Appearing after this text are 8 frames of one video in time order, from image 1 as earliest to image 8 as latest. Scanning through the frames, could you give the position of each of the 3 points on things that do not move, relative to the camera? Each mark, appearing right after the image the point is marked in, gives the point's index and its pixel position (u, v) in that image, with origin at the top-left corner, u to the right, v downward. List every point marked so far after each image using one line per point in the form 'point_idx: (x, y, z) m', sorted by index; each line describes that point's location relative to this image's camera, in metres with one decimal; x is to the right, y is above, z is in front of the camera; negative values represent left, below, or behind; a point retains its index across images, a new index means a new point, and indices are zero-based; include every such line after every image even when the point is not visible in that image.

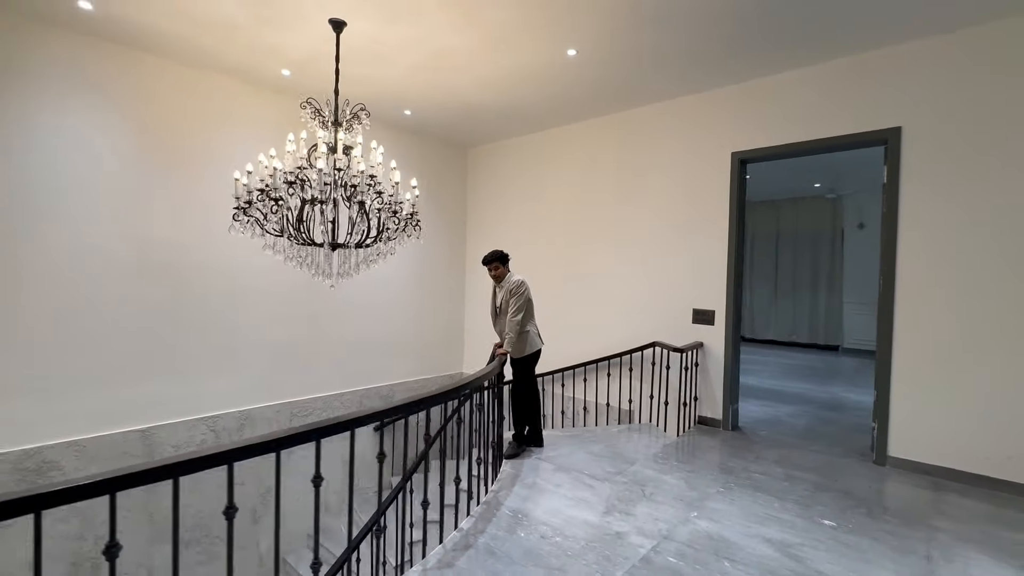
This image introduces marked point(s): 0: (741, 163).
0: (+2.1, +1.2, +4.5) m
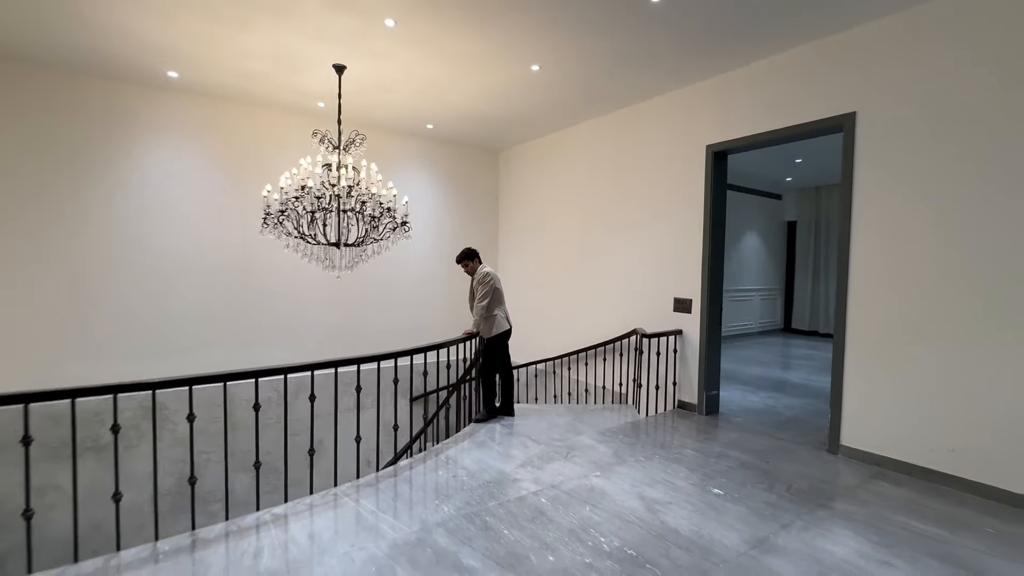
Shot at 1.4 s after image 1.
0: (+2.0, +1.3, +4.6) m
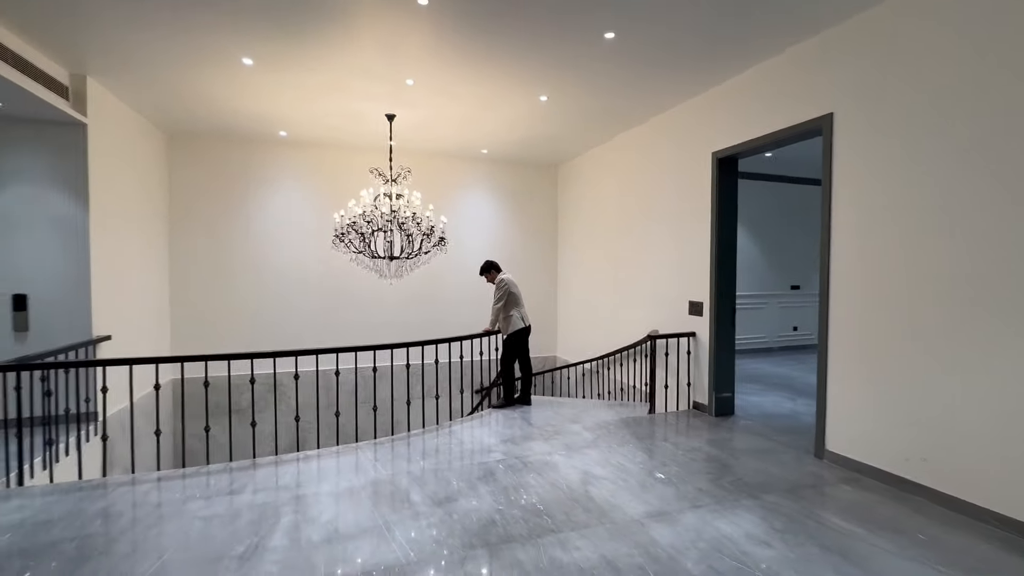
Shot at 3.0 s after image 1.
0: (+2.1, +1.3, +4.7) m
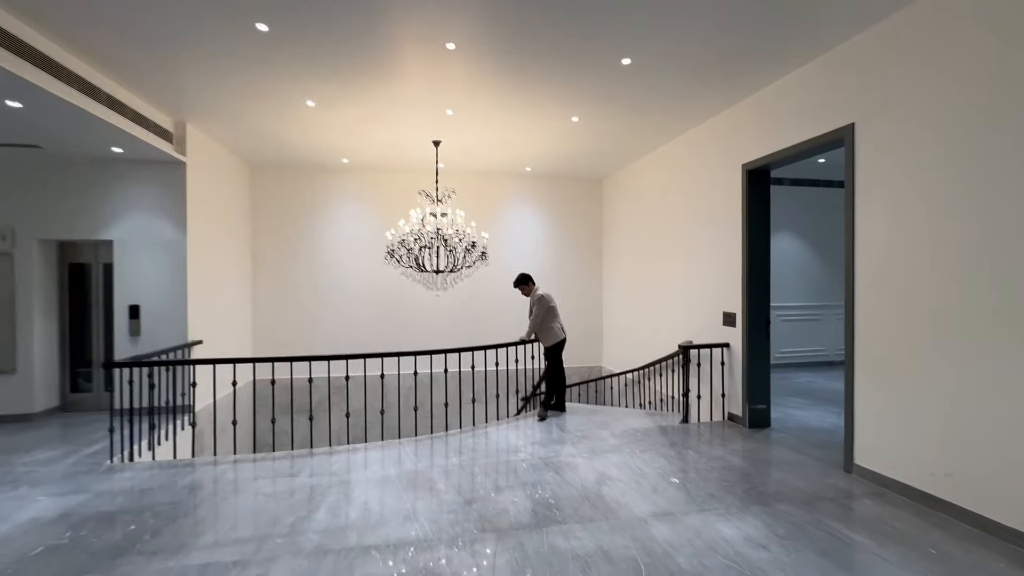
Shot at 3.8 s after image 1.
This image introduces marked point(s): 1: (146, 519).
0: (+2.4, +1.2, +4.7) m
1: (-2.3, -1.4, +2.9) m
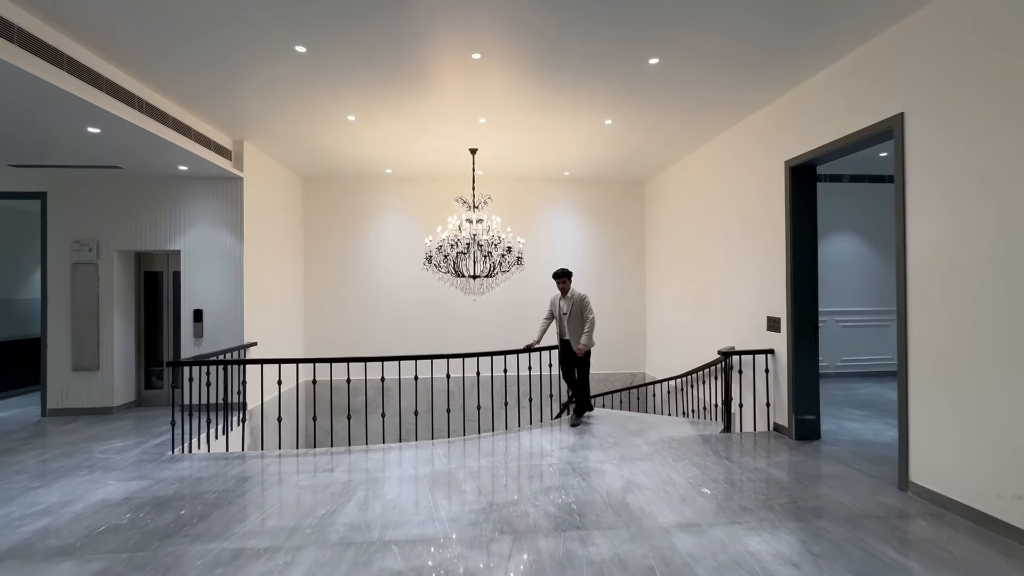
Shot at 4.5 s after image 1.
0: (+2.7, +1.1, +4.5) m
1: (-2.1, -1.5, +3.2) m
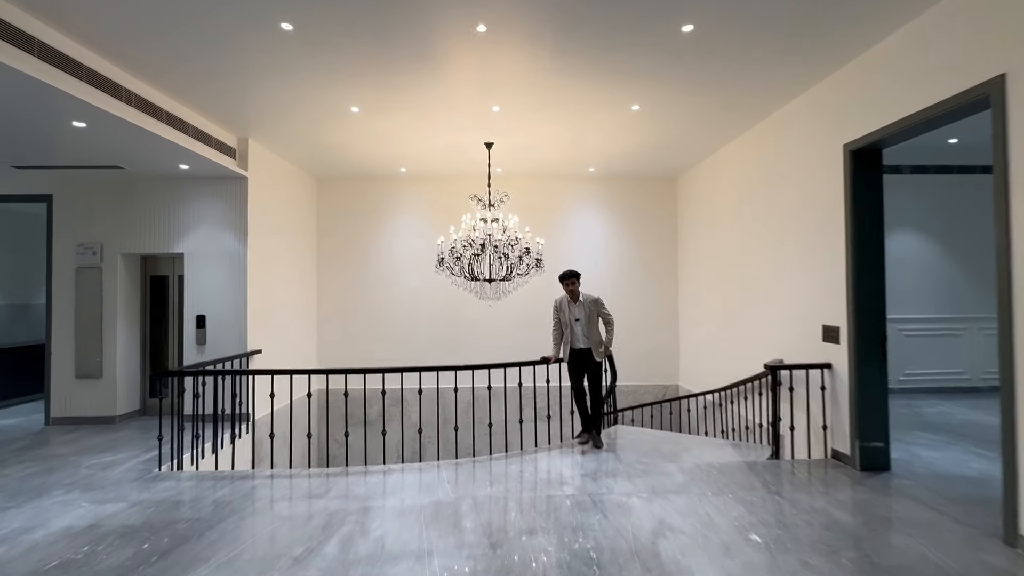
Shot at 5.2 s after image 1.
0: (+2.8, +1.1, +3.9) m
1: (-2.1, -1.5, +2.8) m
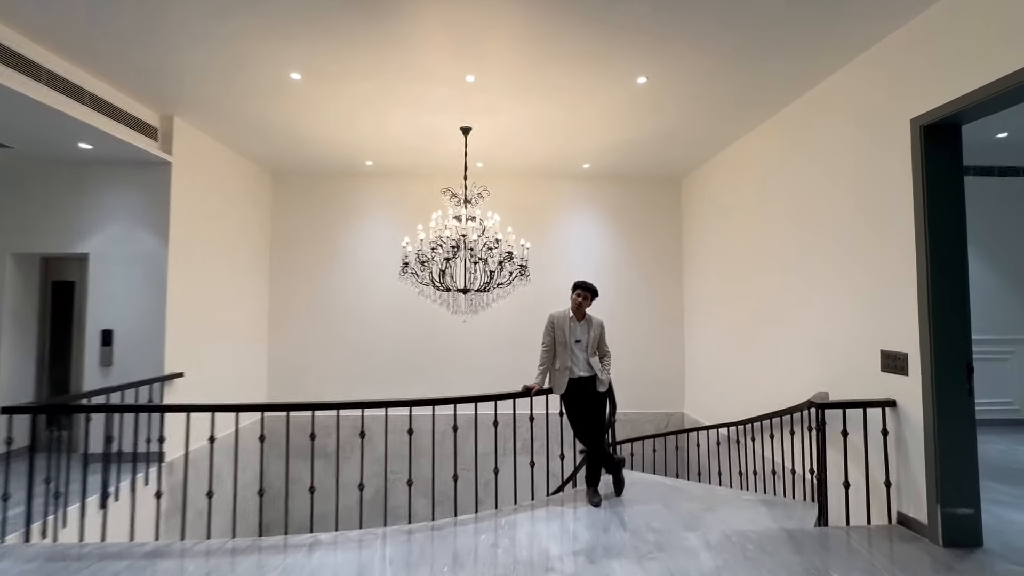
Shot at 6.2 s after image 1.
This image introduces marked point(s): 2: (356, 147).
0: (+2.7, +1.0, +3.0) m
1: (-2.3, -1.5, +1.8) m
2: (-1.8, +1.7, +5.5) m
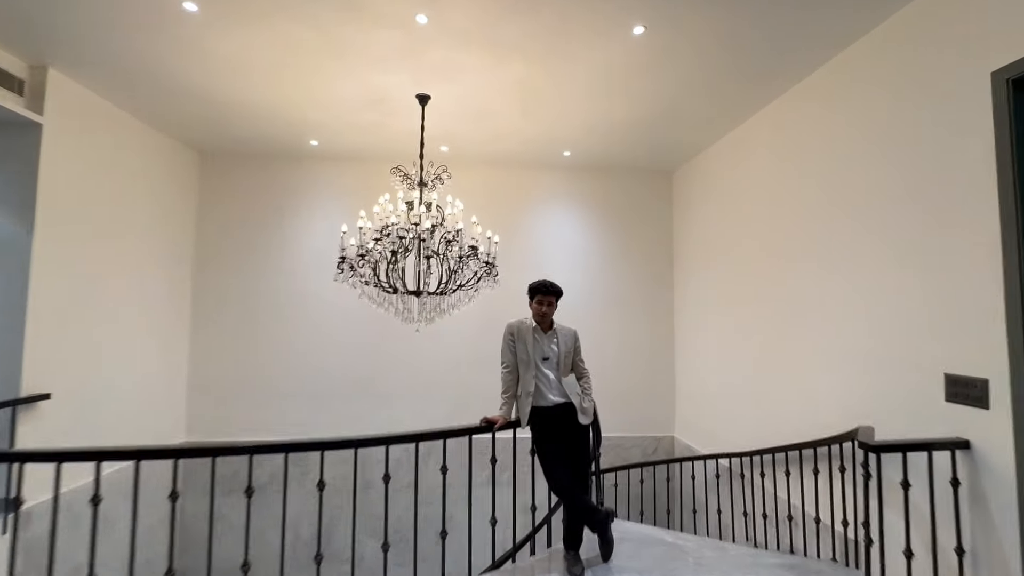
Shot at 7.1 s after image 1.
0: (+2.4, +1.0, +2.3) m
1: (-2.5, -1.5, +0.8) m
2: (-2.1, +1.7, +4.6) m
